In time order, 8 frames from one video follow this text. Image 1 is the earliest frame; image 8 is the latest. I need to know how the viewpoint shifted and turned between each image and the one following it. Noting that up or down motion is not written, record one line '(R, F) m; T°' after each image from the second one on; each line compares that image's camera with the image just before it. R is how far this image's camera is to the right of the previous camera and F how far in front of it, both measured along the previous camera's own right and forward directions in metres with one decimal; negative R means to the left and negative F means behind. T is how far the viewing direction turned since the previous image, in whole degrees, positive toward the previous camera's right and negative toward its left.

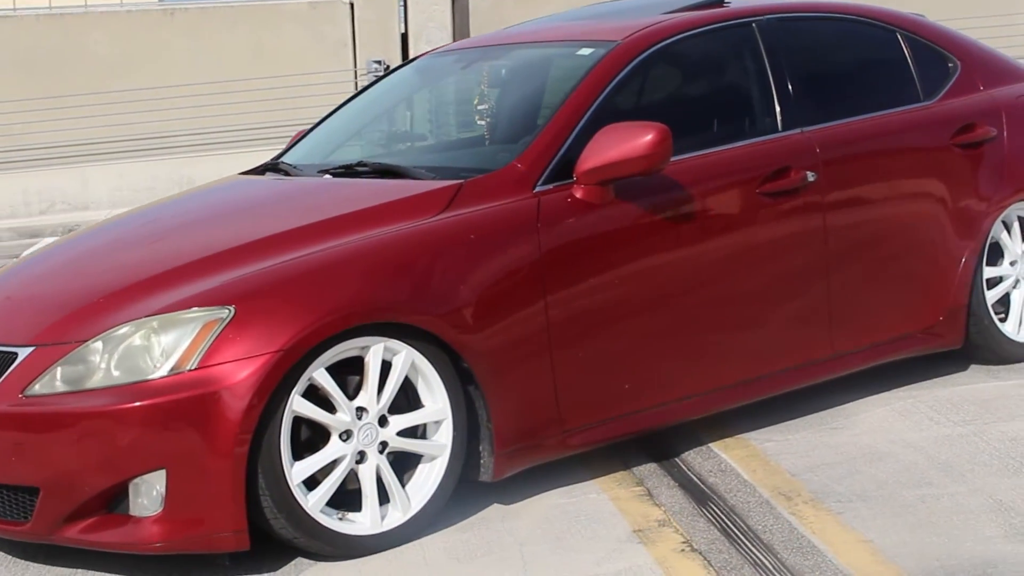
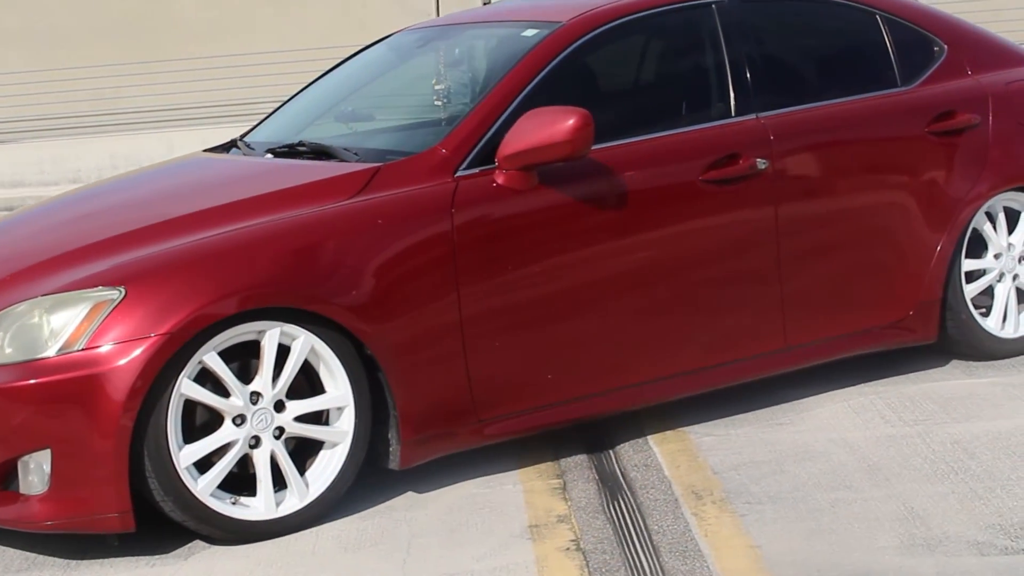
(+0.5, +0.1) m; -5°
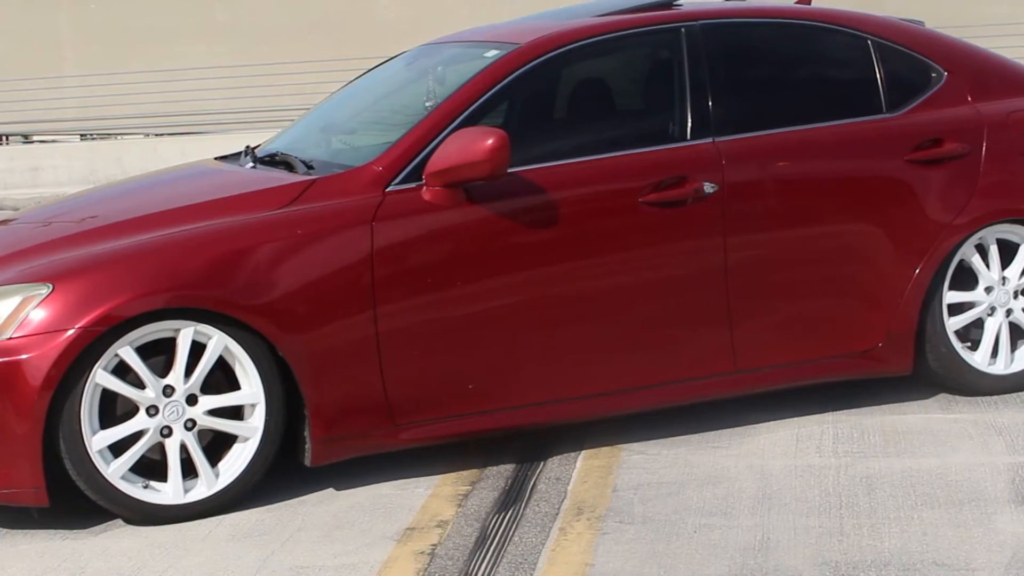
(+1.0, -0.1) m; -11°
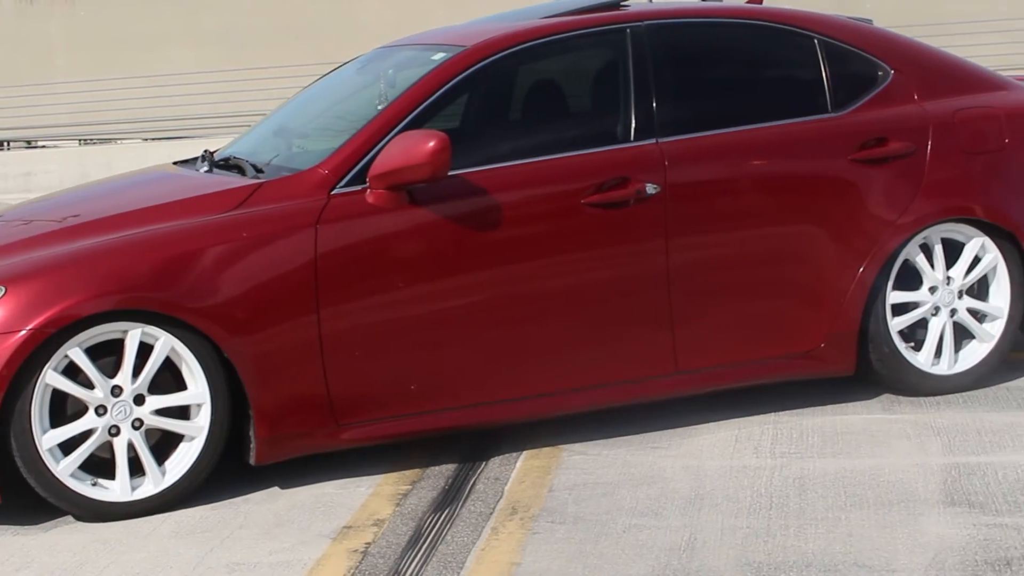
(+0.2, -0.1) m; -1°
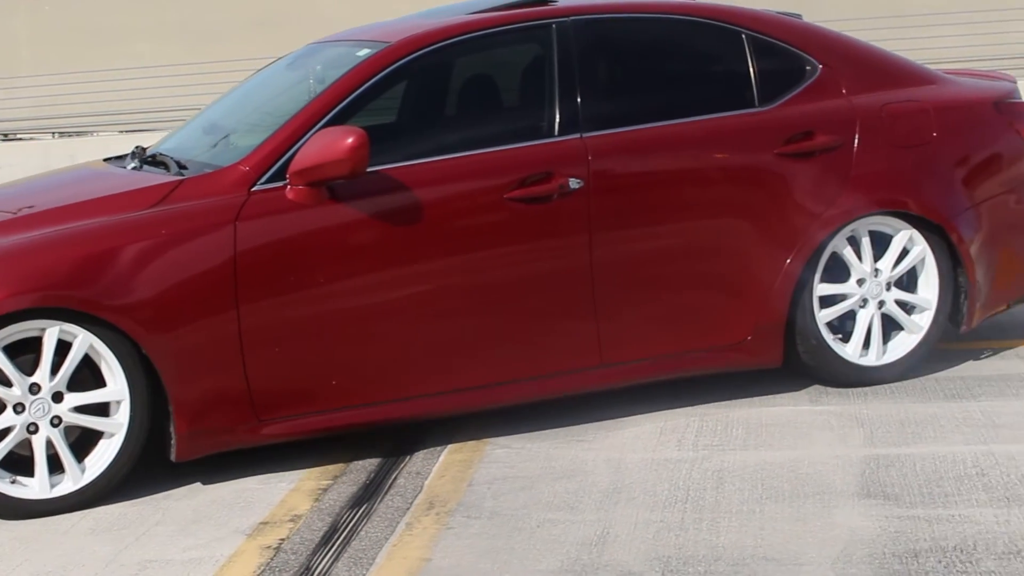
(+0.2, 0.0) m; 0°
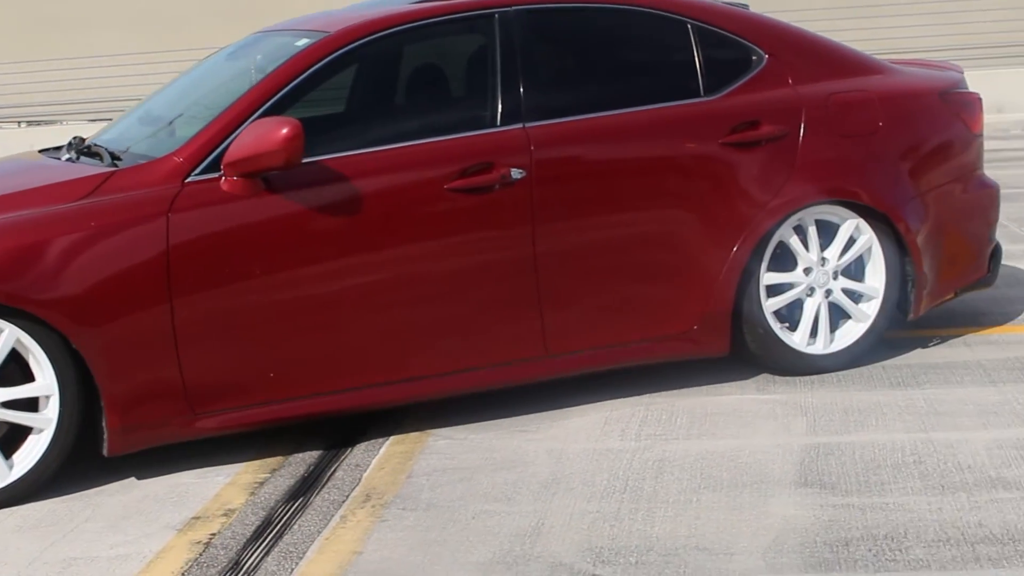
(+0.1, 0.0) m; 0°
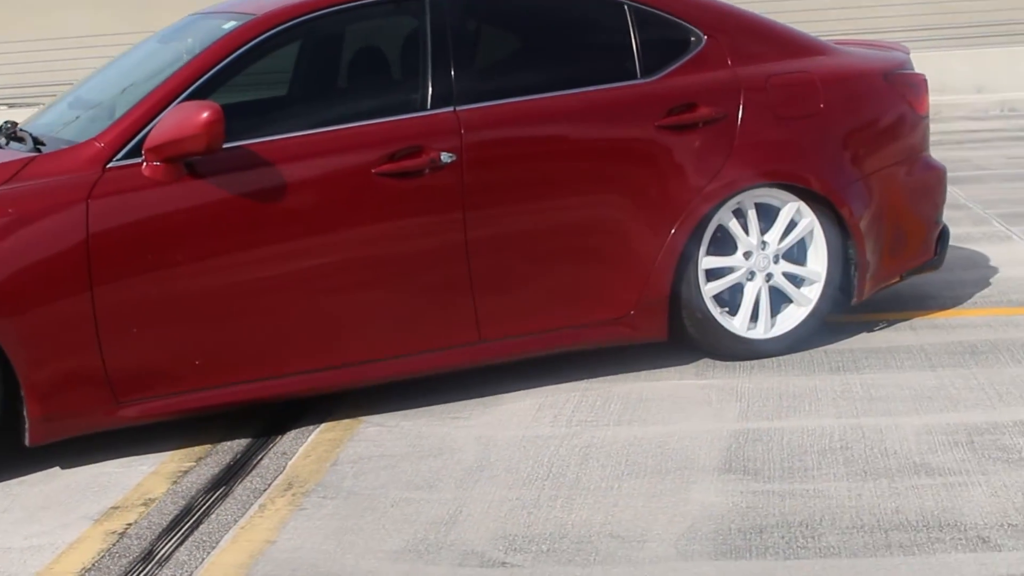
(+0.2, 0.0) m; 0°
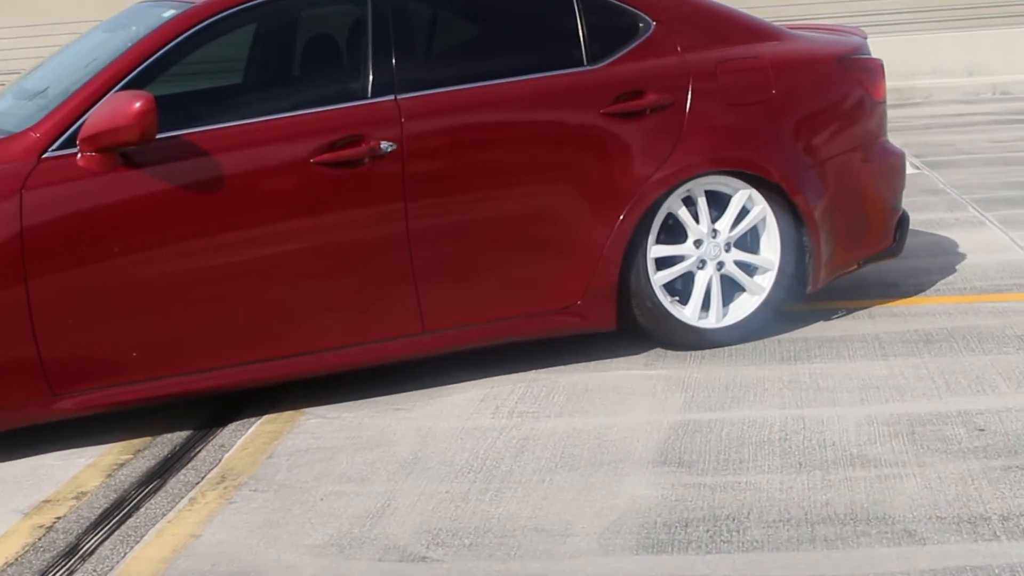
(+0.2, 0.0) m; -1°
